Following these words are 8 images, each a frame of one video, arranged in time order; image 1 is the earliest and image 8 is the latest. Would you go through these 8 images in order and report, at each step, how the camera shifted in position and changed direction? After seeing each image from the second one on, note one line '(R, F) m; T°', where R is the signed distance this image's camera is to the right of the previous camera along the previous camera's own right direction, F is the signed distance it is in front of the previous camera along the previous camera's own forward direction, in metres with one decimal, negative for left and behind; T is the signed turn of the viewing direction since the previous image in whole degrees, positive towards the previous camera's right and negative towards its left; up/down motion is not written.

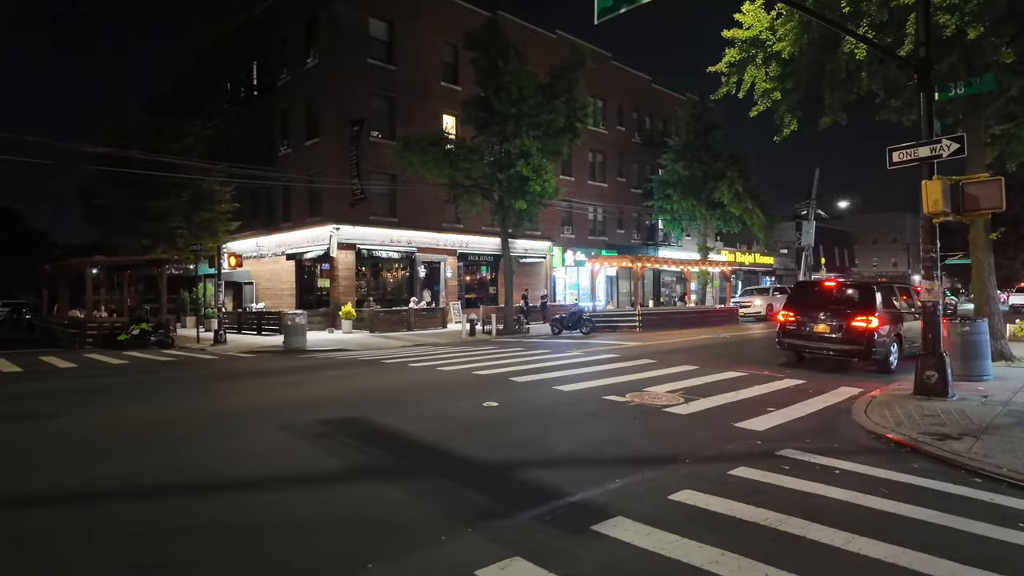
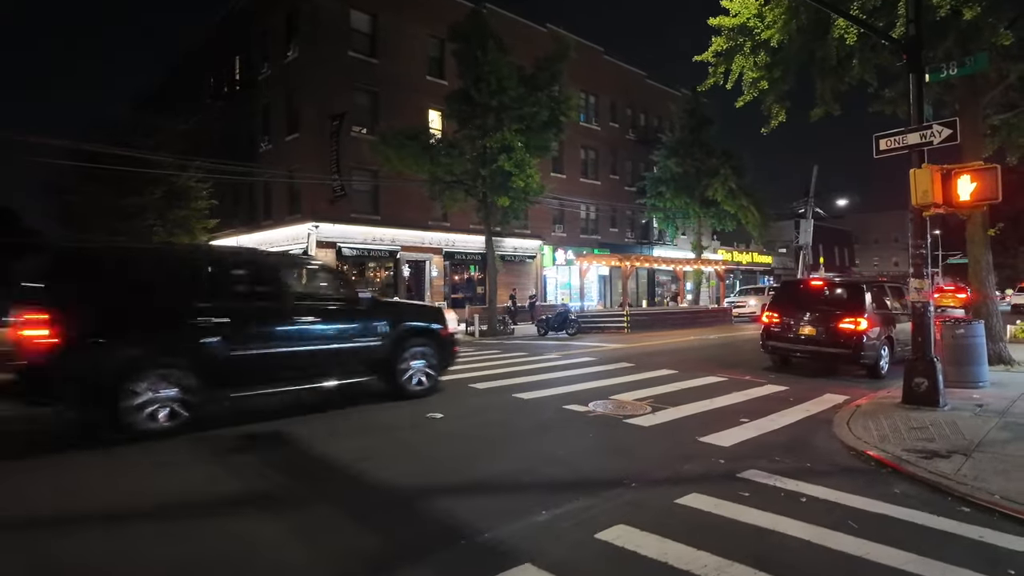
(+0.7, +0.8) m; 0°
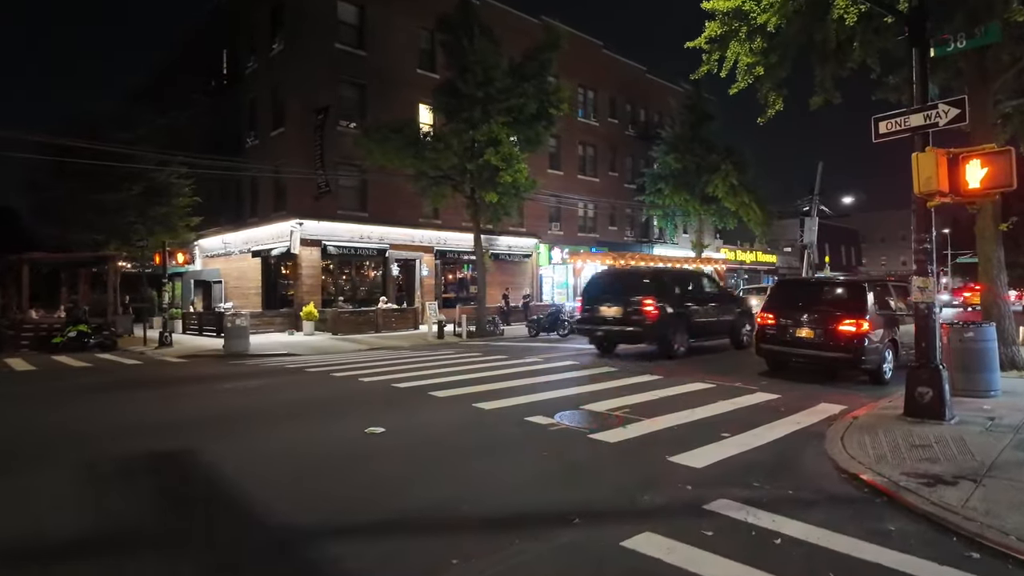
(+0.6, +0.8) m; -1°
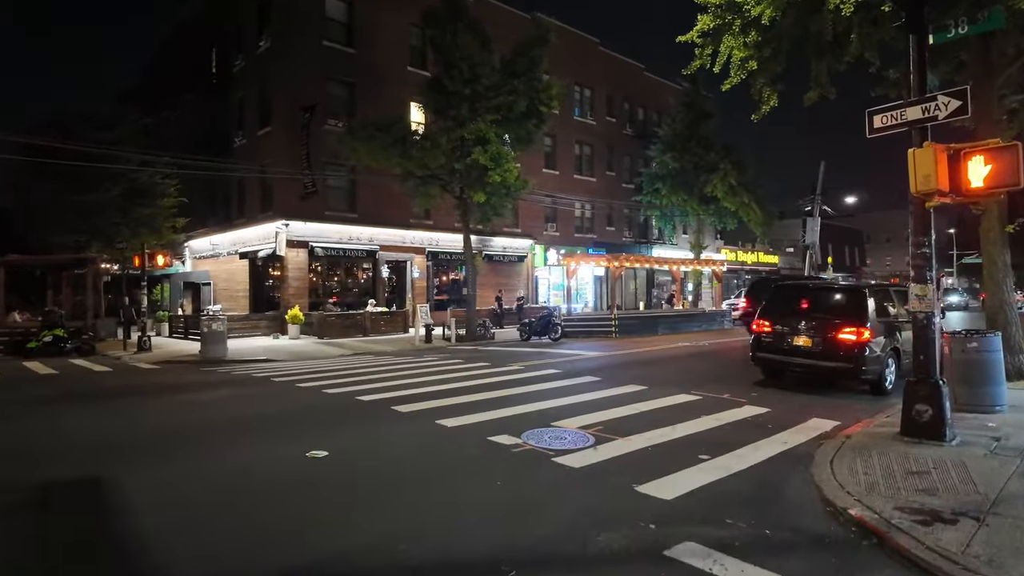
(+0.5, +0.6) m; 0°
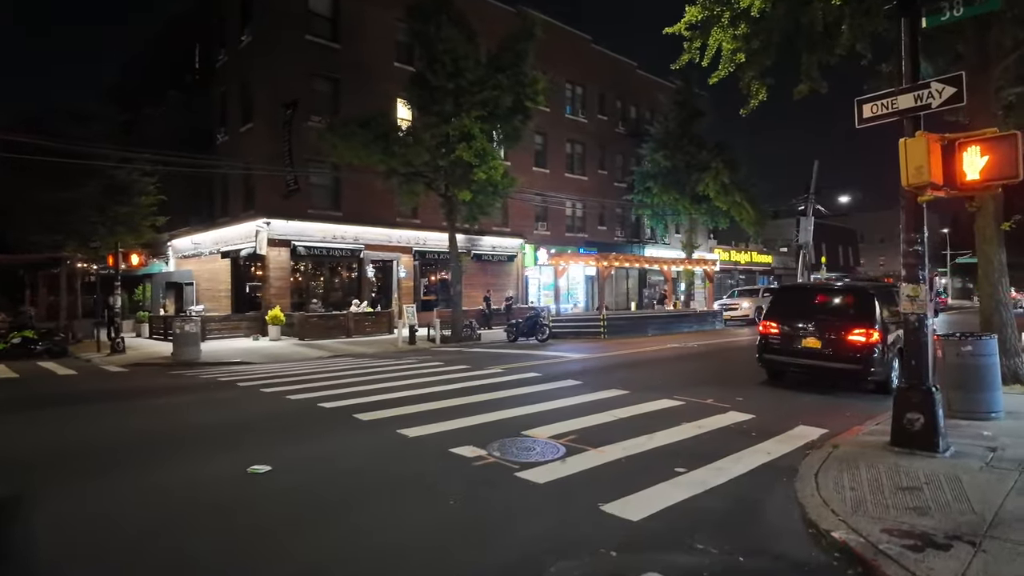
(+0.3, +0.5) m; 0°
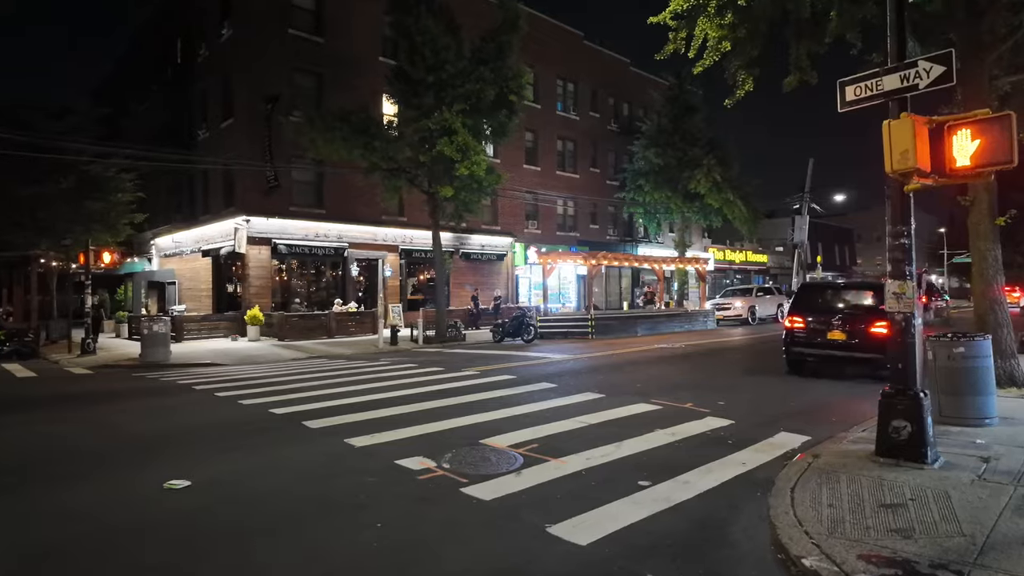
(+0.4, +0.5) m; 0°
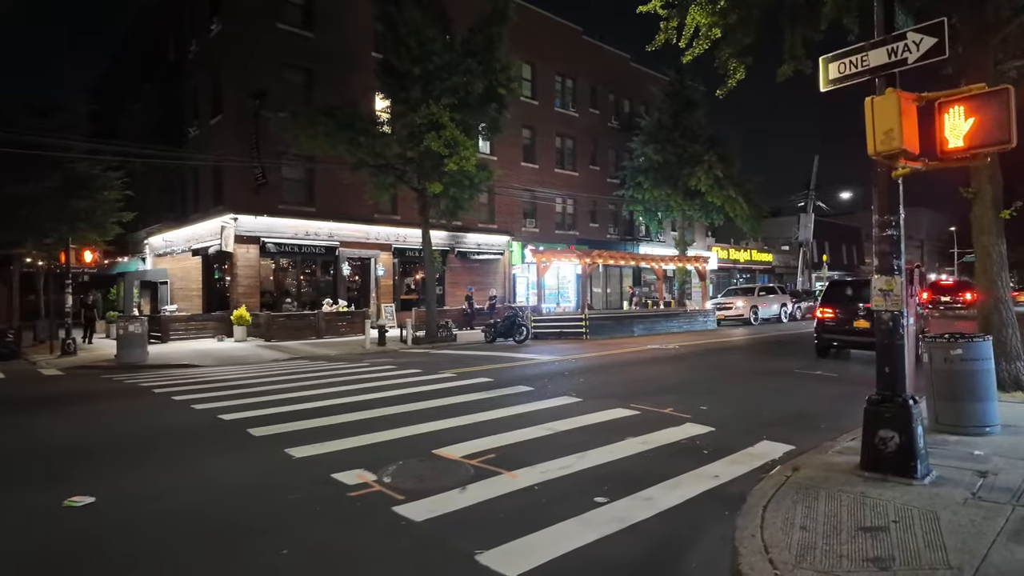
(+0.5, +0.5) m; -1°
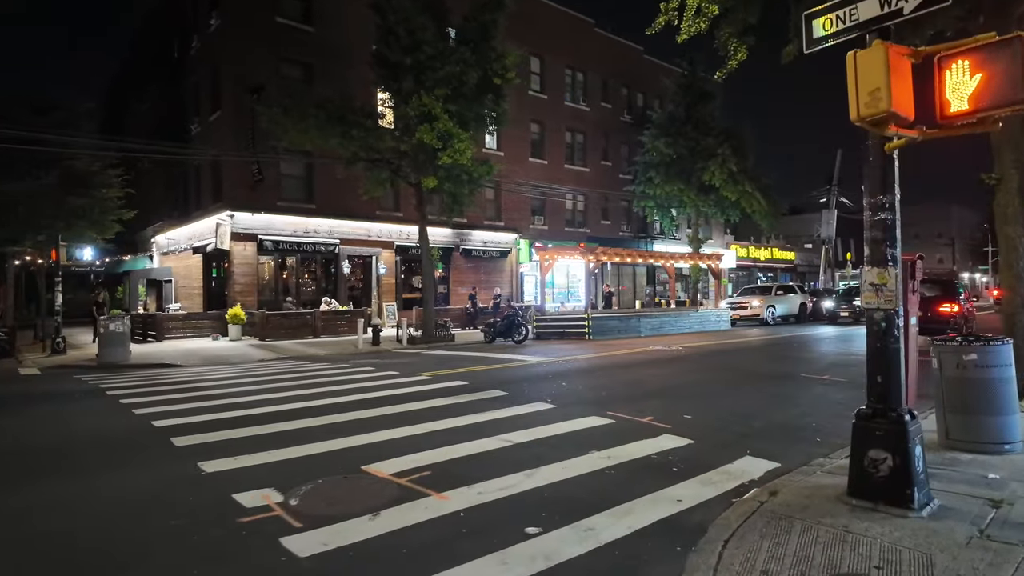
(+0.7, +0.7) m; -2°
